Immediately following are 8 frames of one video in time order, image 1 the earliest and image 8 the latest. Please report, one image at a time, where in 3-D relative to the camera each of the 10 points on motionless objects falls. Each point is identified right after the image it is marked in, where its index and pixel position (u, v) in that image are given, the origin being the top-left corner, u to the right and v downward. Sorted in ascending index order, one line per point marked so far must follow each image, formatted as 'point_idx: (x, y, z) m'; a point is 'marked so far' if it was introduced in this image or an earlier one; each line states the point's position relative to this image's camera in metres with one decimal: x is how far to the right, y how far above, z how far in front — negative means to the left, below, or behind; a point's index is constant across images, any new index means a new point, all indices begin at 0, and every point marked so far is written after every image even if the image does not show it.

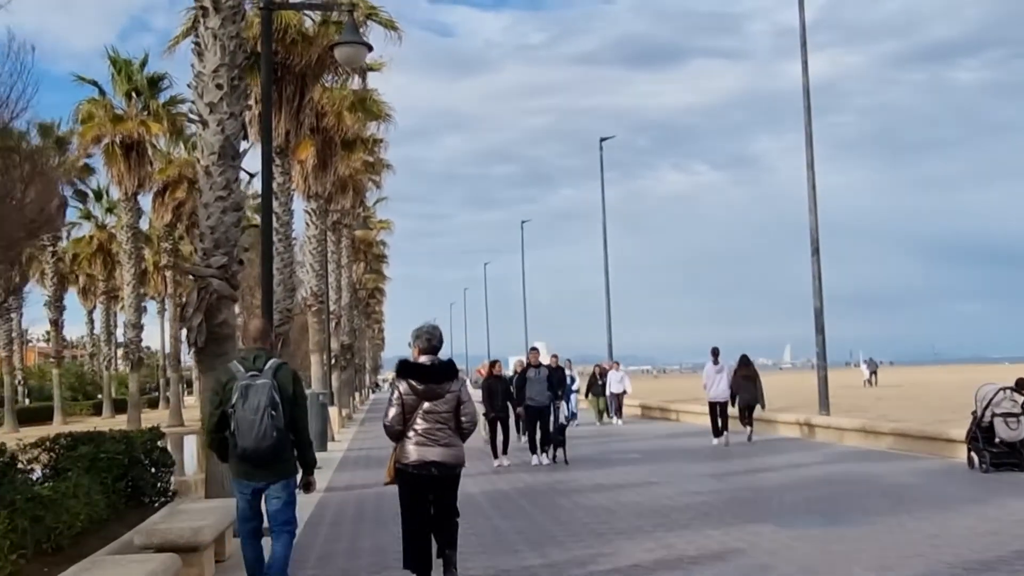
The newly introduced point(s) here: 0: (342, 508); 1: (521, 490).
0: (-1.8, -2.4, +16.4) m
1: (+0.1, -2.2, +16.1) m
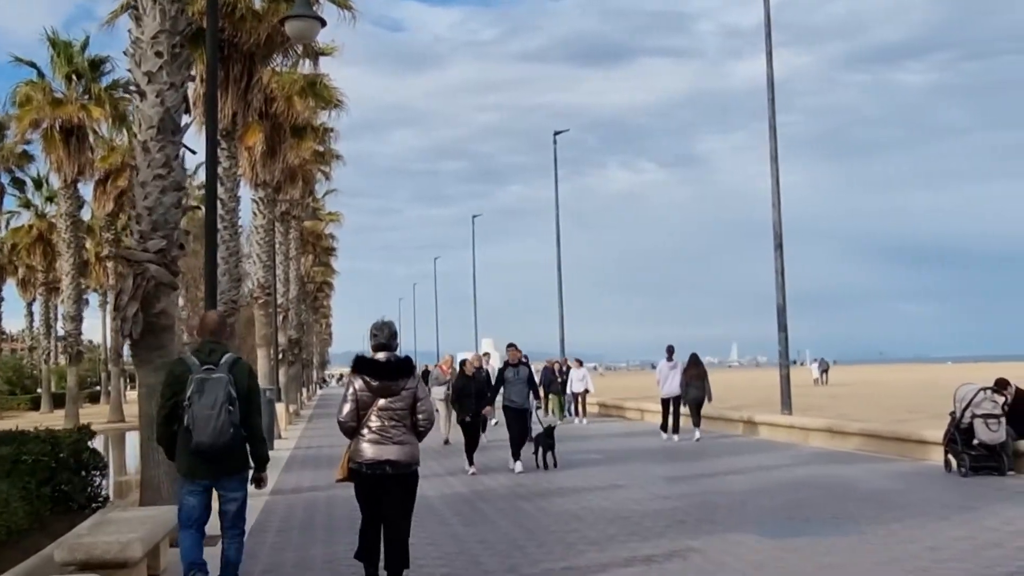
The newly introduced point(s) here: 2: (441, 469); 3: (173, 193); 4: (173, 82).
0: (-2.3, -2.3, +15.4) m
1: (-0.3, -2.1, +15.2) m
2: (-0.9, -2.4, +19.6) m
3: (-2.5, +0.7, +11.3) m
4: (-2.6, +1.6, +11.4) m
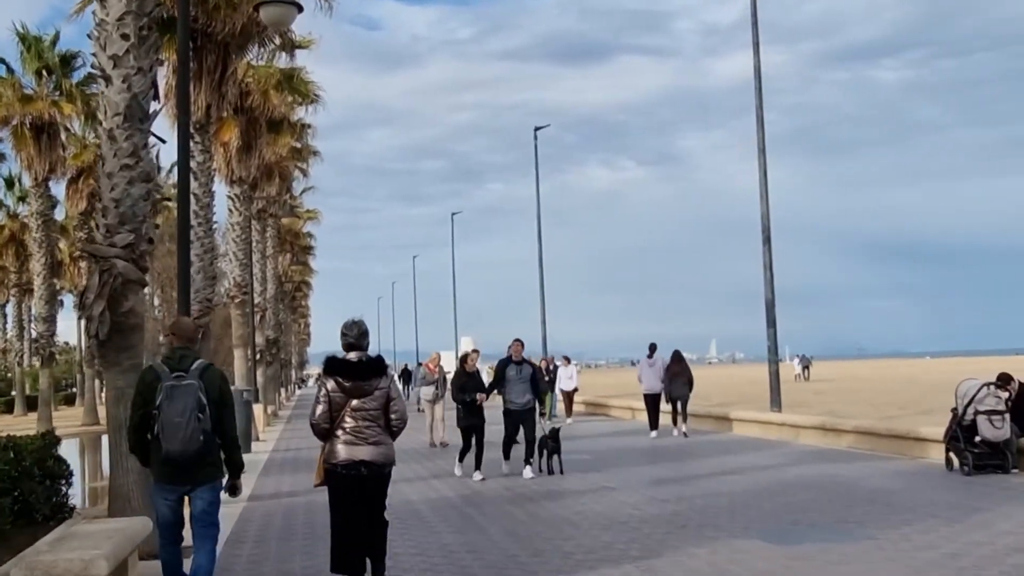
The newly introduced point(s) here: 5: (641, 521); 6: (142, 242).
0: (-2.4, -2.3, +14.8) m
1: (-0.5, -2.0, +14.7) m
2: (-1.1, -2.3, +19.0) m
3: (-2.6, +0.7, +10.7) m
4: (-2.7, +1.6, +10.8) m
5: (+1.0, -1.8, +11.7) m
6: (-2.6, +0.3, +10.6) m
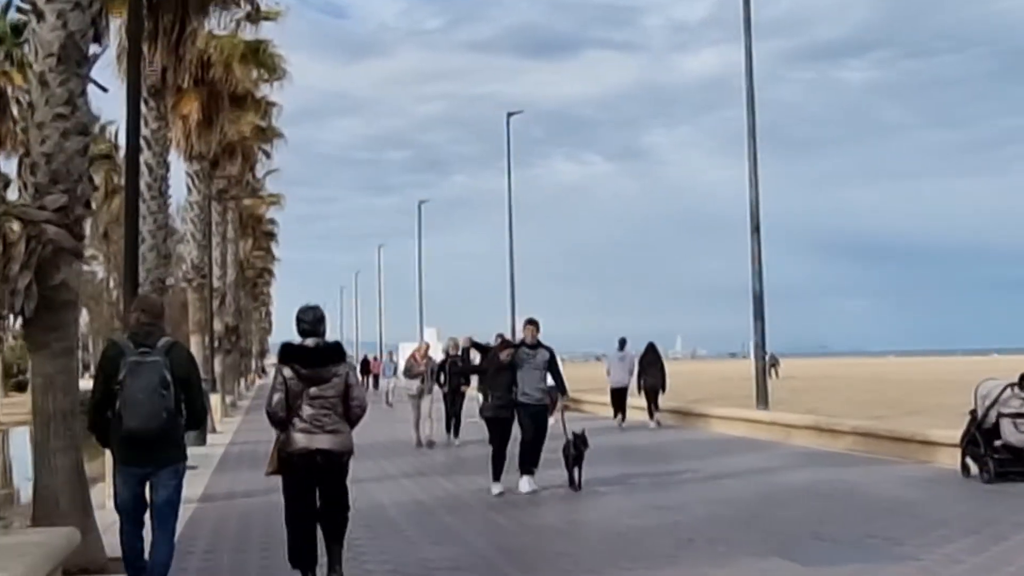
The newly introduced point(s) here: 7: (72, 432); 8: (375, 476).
0: (-2.6, -2.1, +13.4) m
1: (-0.6, -1.9, +13.3) m
2: (-1.4, -2.1, +17.6) m
3: (-2.7, +0.9, +9.3) m
4: (-2.7, +1.8, +9.4) m
5: (+0.9, -1.7, +10.3) m
6: (-2.6, +0.5, +9.2) m
7: (-2.7, -0.9, +9.4) m
8: (-1.5, -2.1, +16.8) m
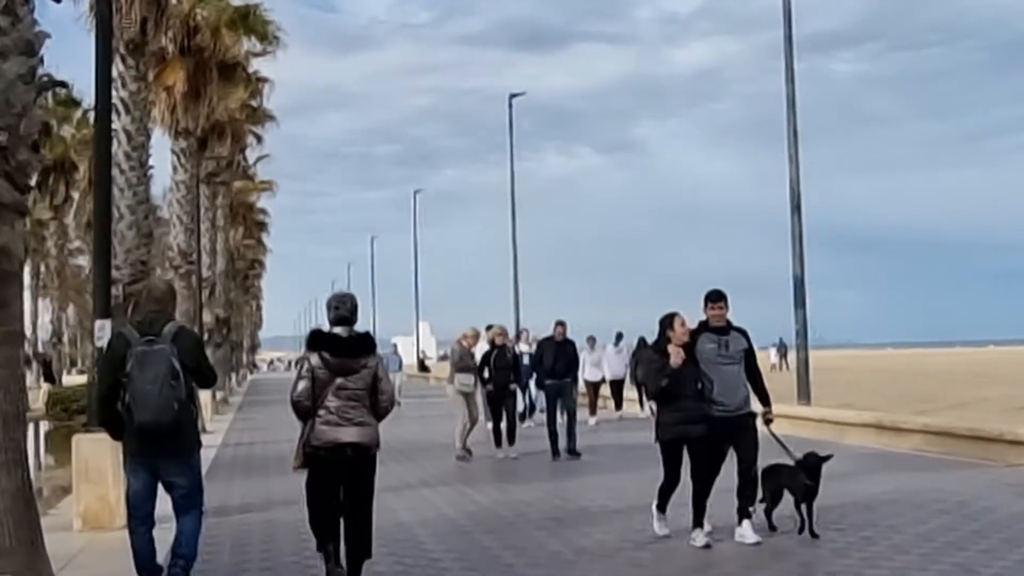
0: (-2.3, -1.9, +11.3) m
1: (-0.3, -1.7, +11.3) m
2: (-1.1, -1.9, +15.6) m
3: (-2.3, +1.1, +7.2) m
4: (-2.3, +1.9, +7.3) m
5: (+1.2, -1.5, +8.3) m
6: (-2.3, +0.7, +7.1) m
7: (-2.4, -0.7, +7.3) m
8: (-1.2, -1.9, +14.8) m
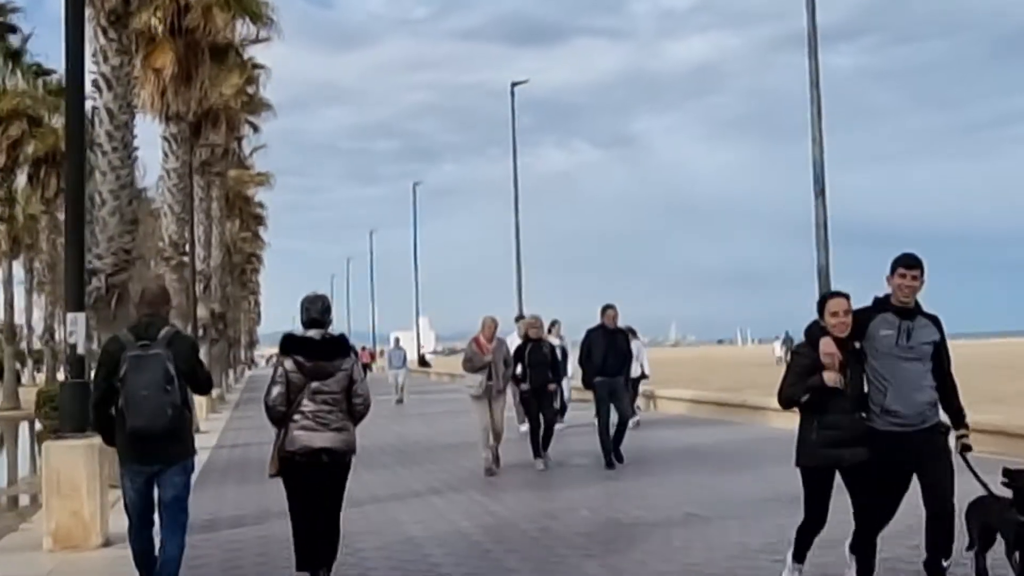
0: (-2.1, -1.8, +10.2) m
1: (-0.2, -1.6, +10.1) m
2: (-0.9, -1.9, +14.4) m
3: (-2.2, +1.1, +6.1) m
4: (-2.2, +2.0, +6.1) m
5: (+1.4, -1.4, +7.2) m
6: (-2.2, +0.7, +6.0) m
7: (-2.2, -0.7, +6.2) m
8: (-1.0, -1.8, +13.6) m
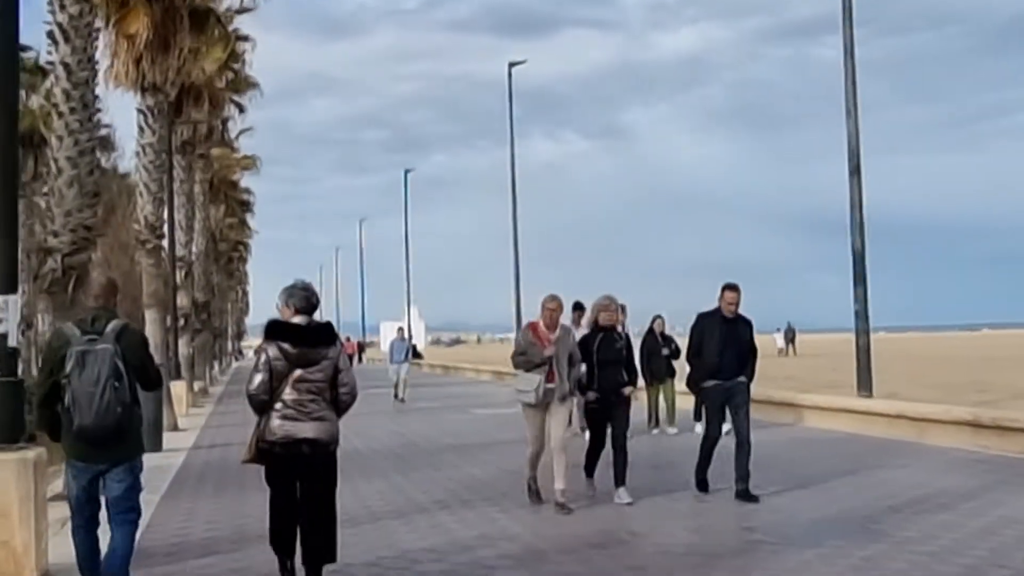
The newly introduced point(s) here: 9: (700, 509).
0: (-2.0, -1.7, +8.5) m
1: (0.0, -1.5, +8.4) m
2: (-0.8, -1.7, +12.7) m
3: (-2.0, +1.2, +4.3) m
4: (-2.0, +2.1, +4.4) m
5: (+1.6, -1.3, +5.4) m
6: (-2.0, +0.8, +4.2) m
7: (-2.1, -0.6, +4.4) m
8: (-0.9, -1.7, +11.9) m
9: (+1.4, -1.6, +10.9) m
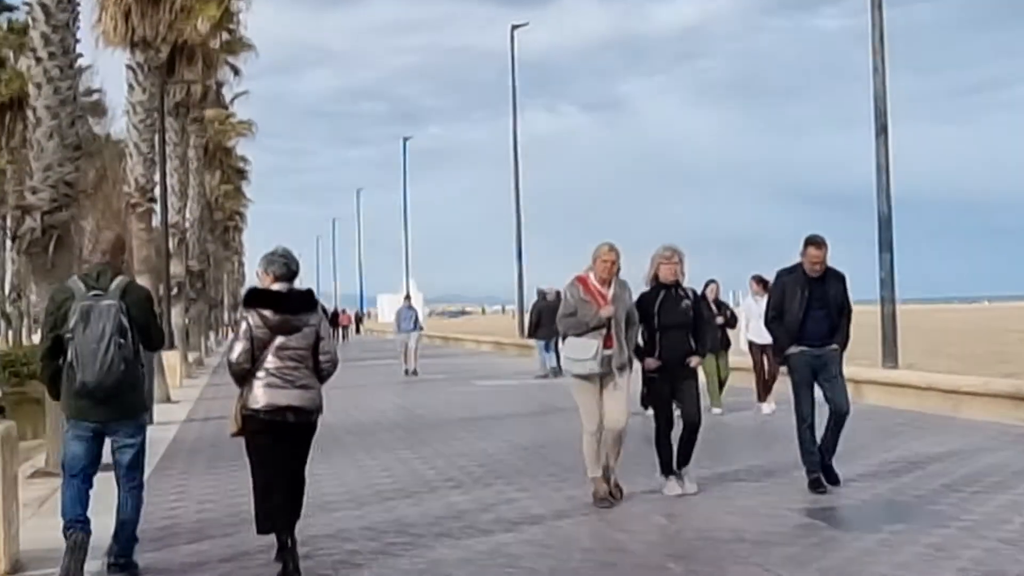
0: (-1.8, -1.5, +7.6) m
1: (+0.1, -1.3, +7.5) m
2: (-0.7, -1.4, +11.8) m
3: (-1.9, +1.4, +3.4) m
4: (-1.9, +2.2, +3.4) m
5: (+1.7, -1.2, +4.6) m
6: (-1.8, +1.0, +3.3) m
7: (-1.9, -0.4, +3.5) m
8: (-0.8, -1.4, +11.0) m
9: (+1.5, -1.3, +10.0) m
